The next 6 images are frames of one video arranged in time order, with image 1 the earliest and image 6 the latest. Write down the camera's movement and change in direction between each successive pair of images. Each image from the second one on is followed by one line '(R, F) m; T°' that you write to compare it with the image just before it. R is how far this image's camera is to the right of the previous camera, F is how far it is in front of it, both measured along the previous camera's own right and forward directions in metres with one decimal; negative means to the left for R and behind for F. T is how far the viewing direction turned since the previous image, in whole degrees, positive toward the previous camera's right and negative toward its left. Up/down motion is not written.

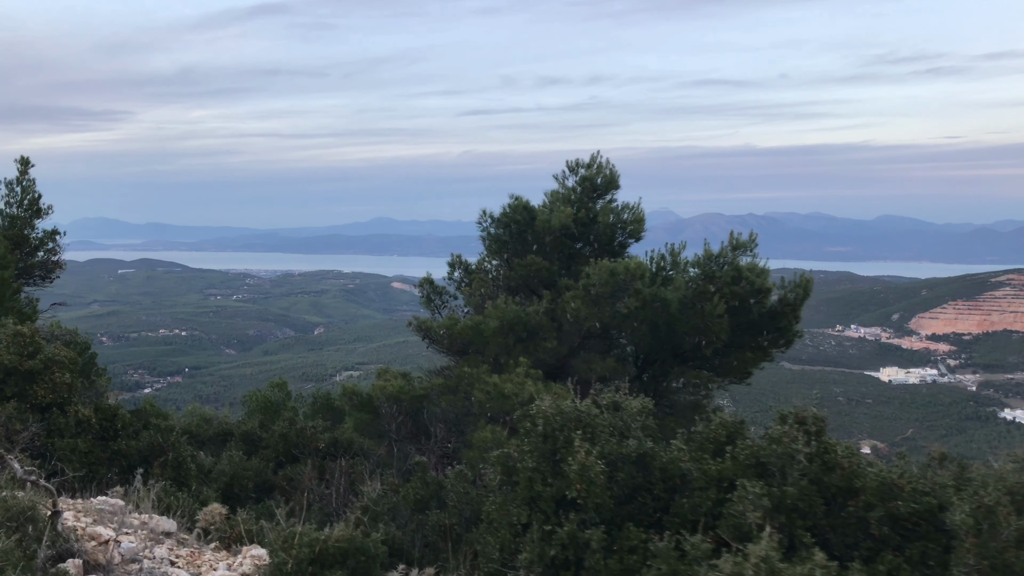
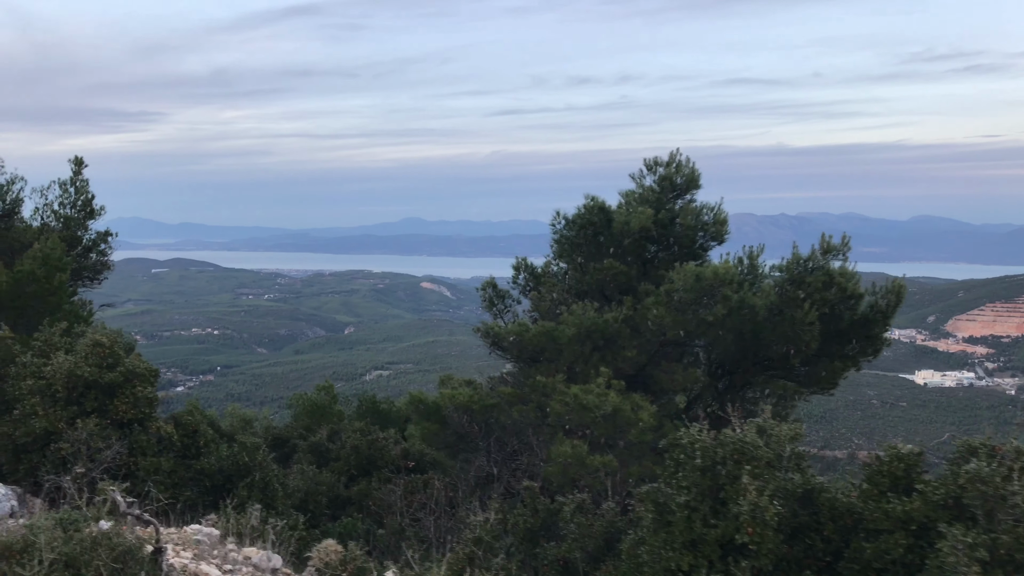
(-0.8, +0.6) m; -2°
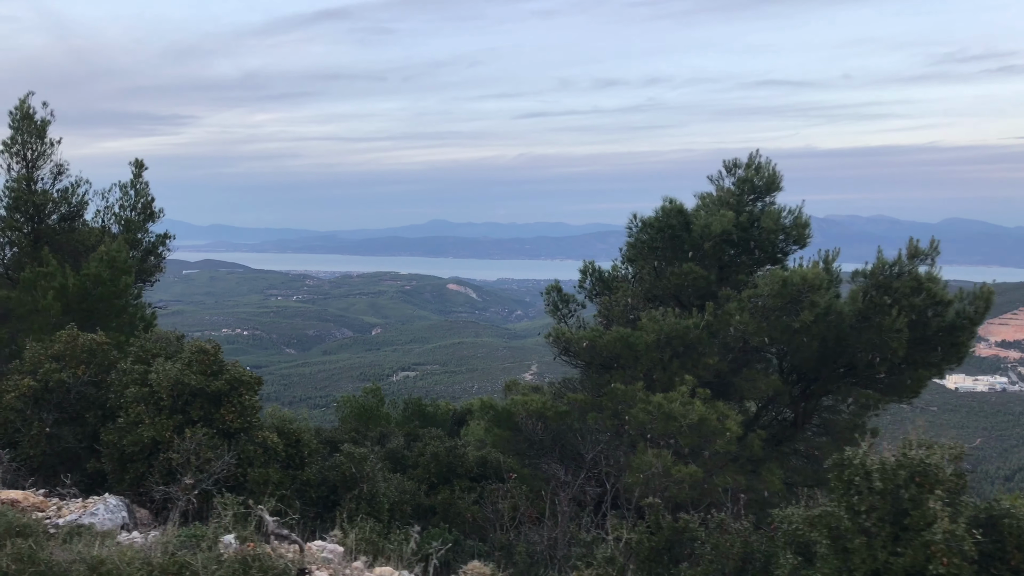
(-0.8, +0.2) m; -2°
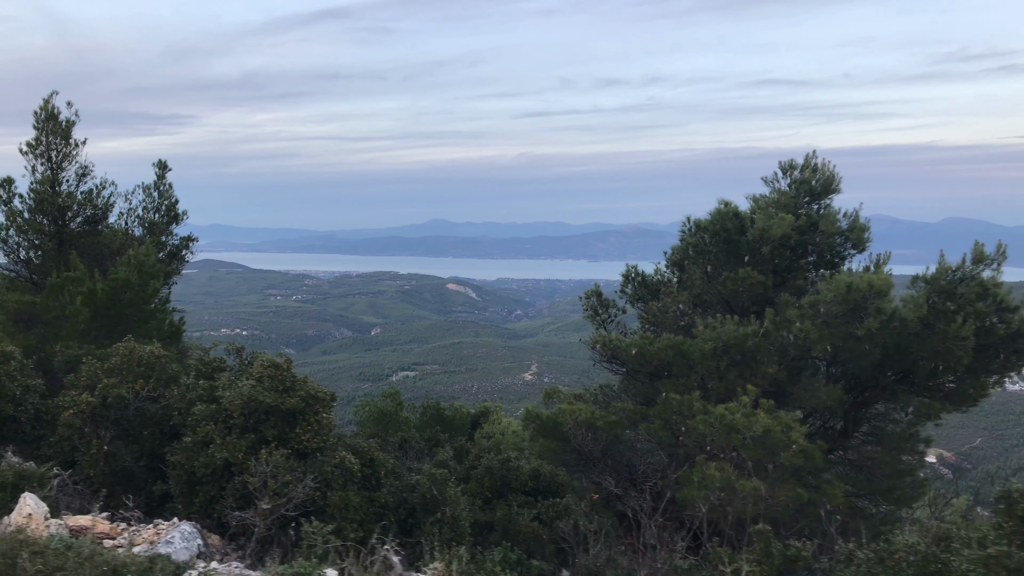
(-0.8, +0.3) m; 0°
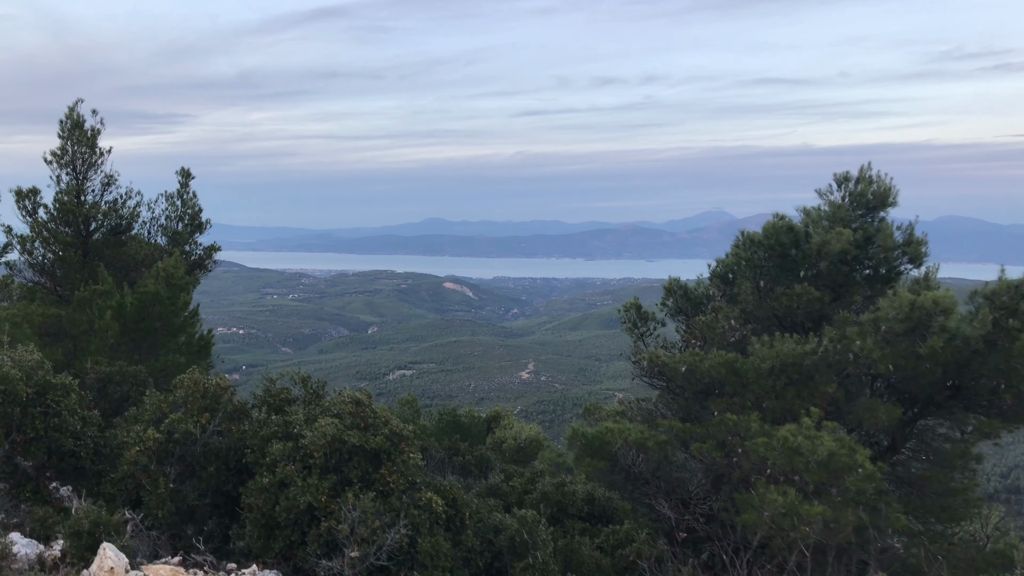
(-0.8, +0.3) m; 0°
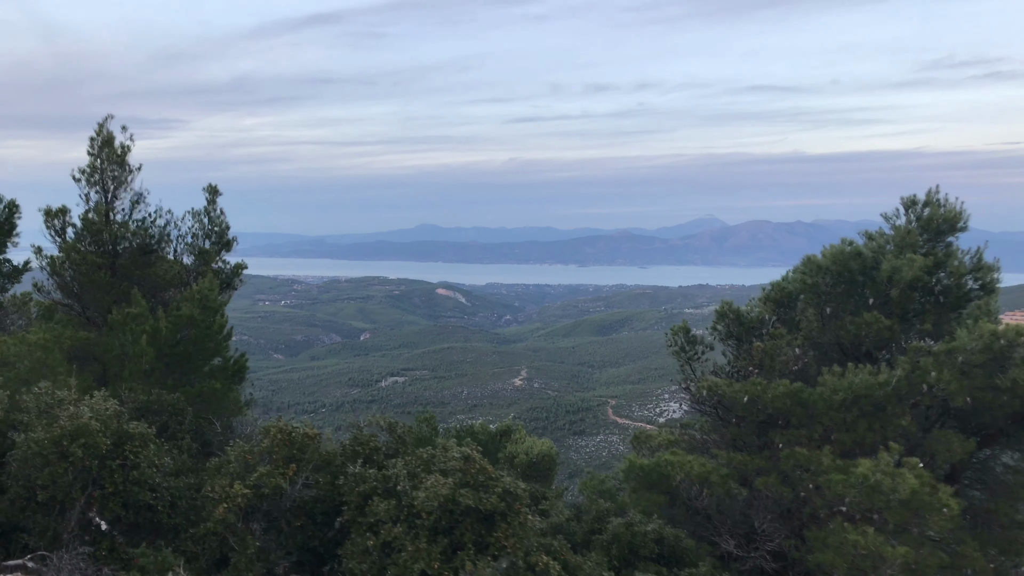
(-1.0, +0.4) m; +1°
